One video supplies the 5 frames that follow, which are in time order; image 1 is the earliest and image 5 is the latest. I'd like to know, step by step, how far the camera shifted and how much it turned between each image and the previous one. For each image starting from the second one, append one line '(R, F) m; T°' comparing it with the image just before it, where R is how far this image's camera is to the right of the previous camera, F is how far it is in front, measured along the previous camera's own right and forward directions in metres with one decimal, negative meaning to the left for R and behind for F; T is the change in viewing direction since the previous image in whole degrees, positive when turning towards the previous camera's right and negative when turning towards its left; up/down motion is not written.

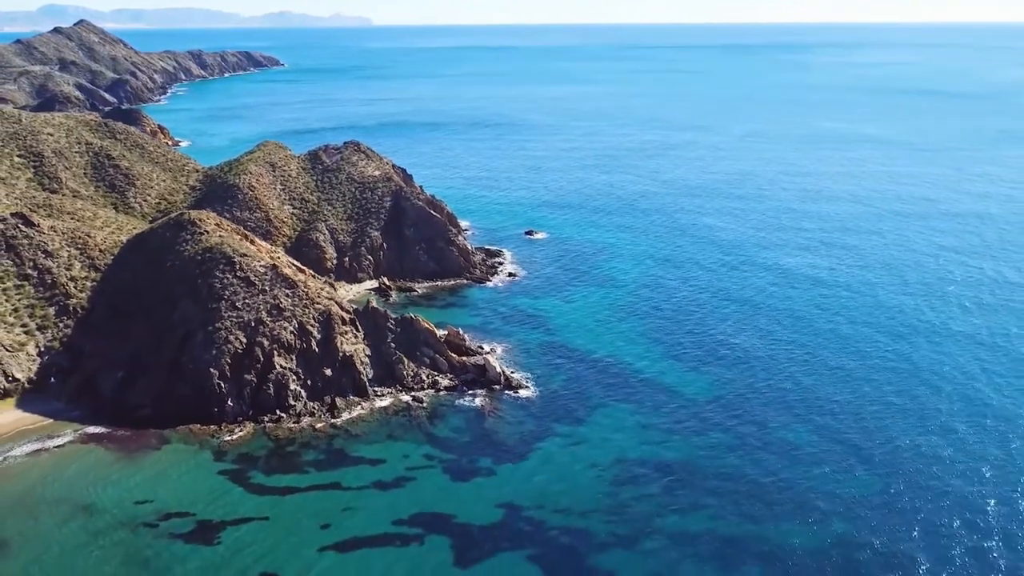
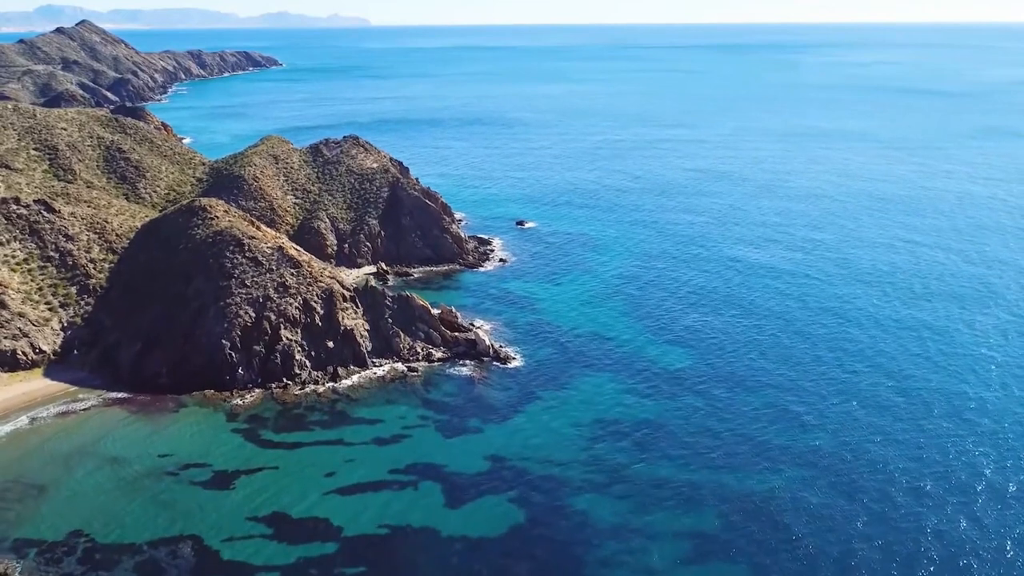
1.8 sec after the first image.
(+0.7, -4.3) m; 0°
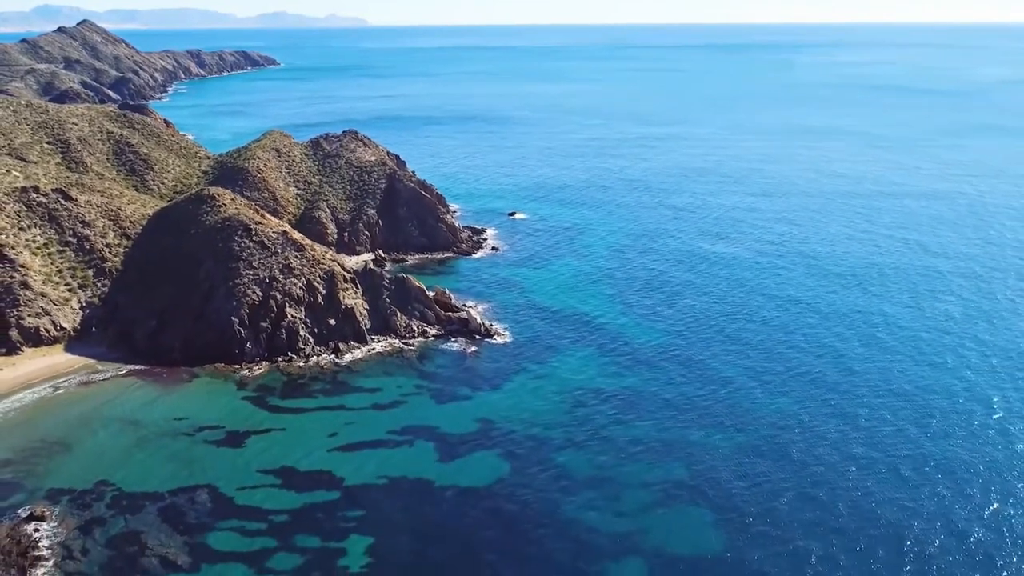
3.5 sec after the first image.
(+0.6, -4.0) m; 0°
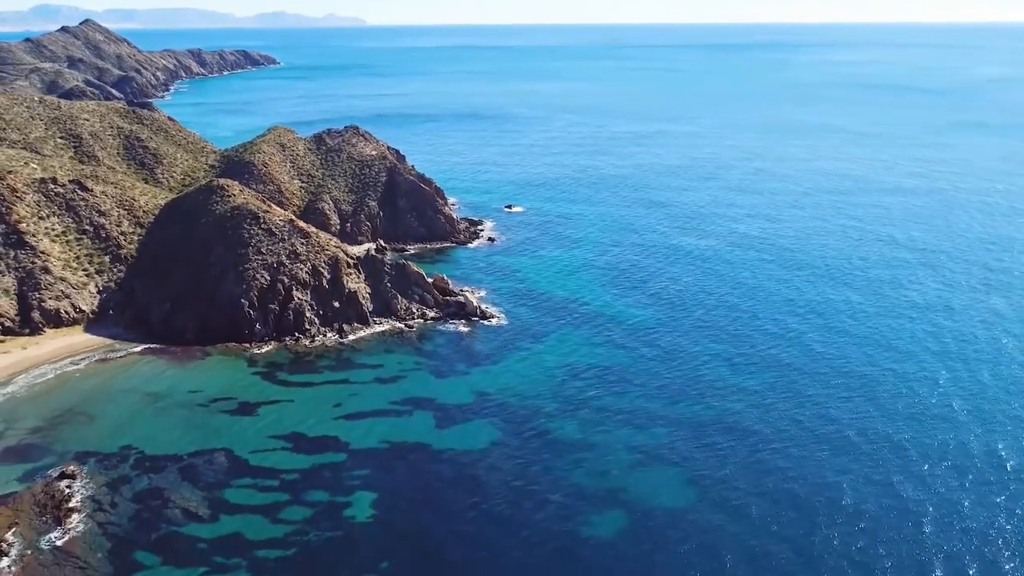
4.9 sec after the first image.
(+0.4, -3.4) m; 0°
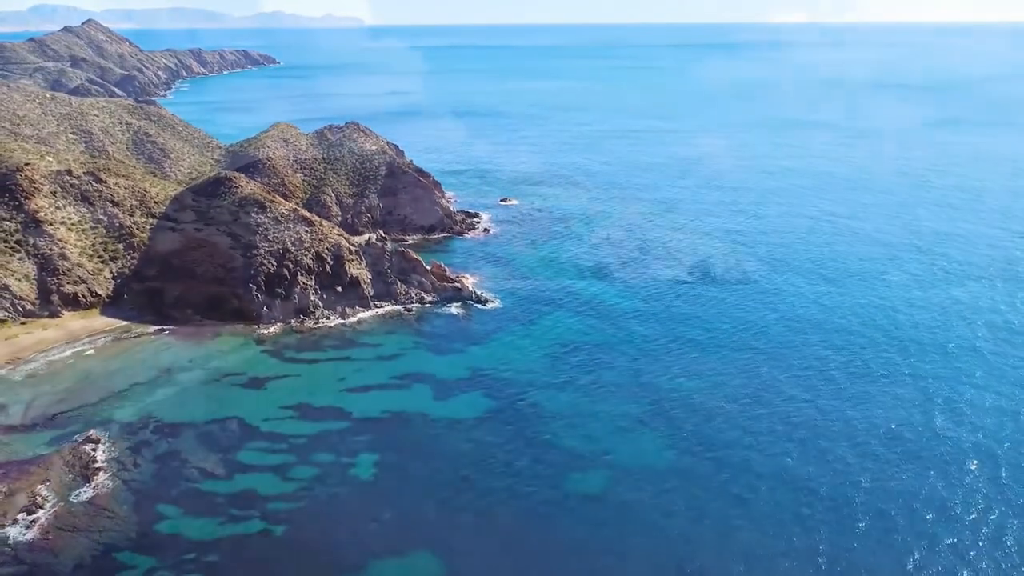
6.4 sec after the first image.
(+0.5, -3.4) m; 0°
